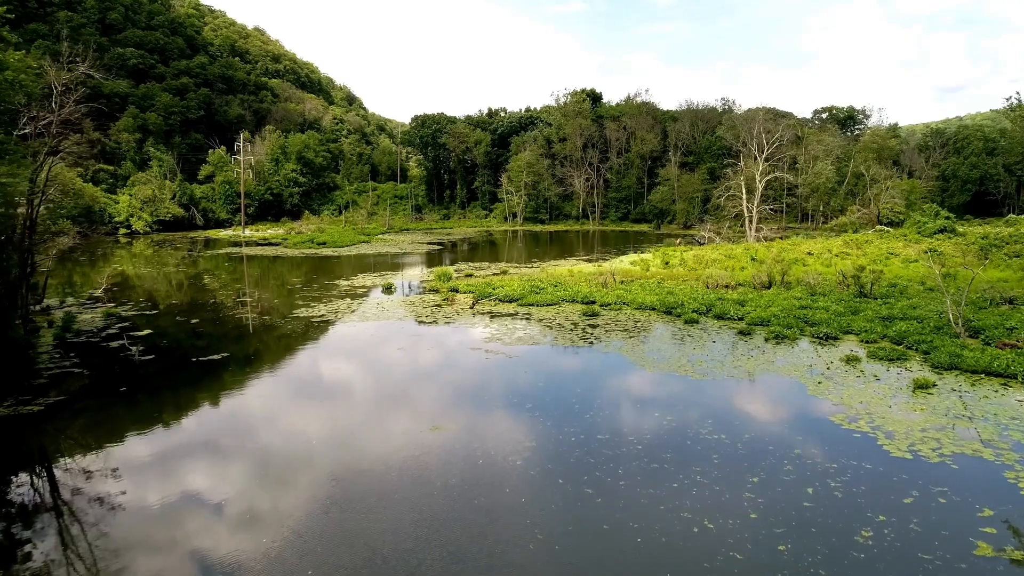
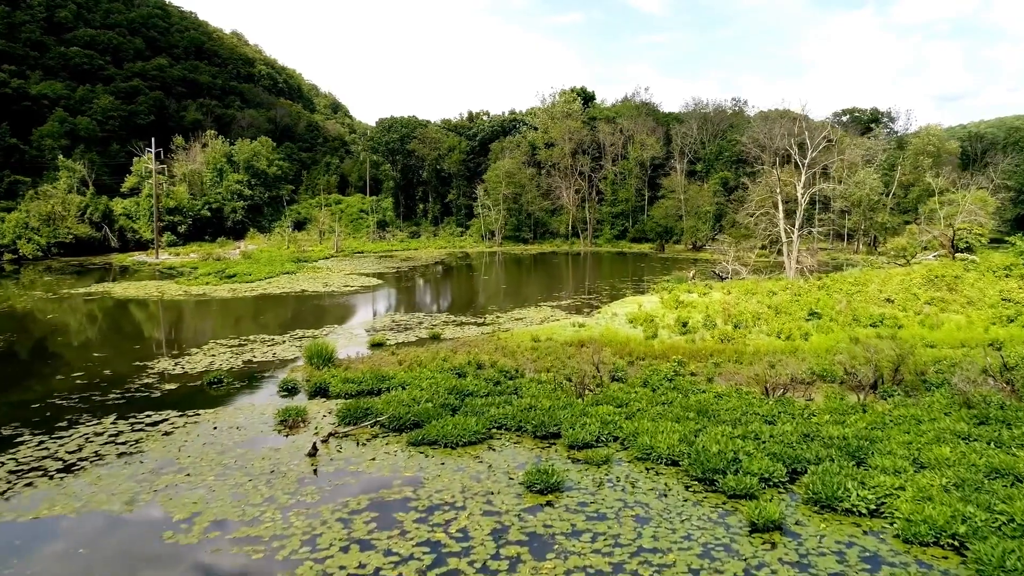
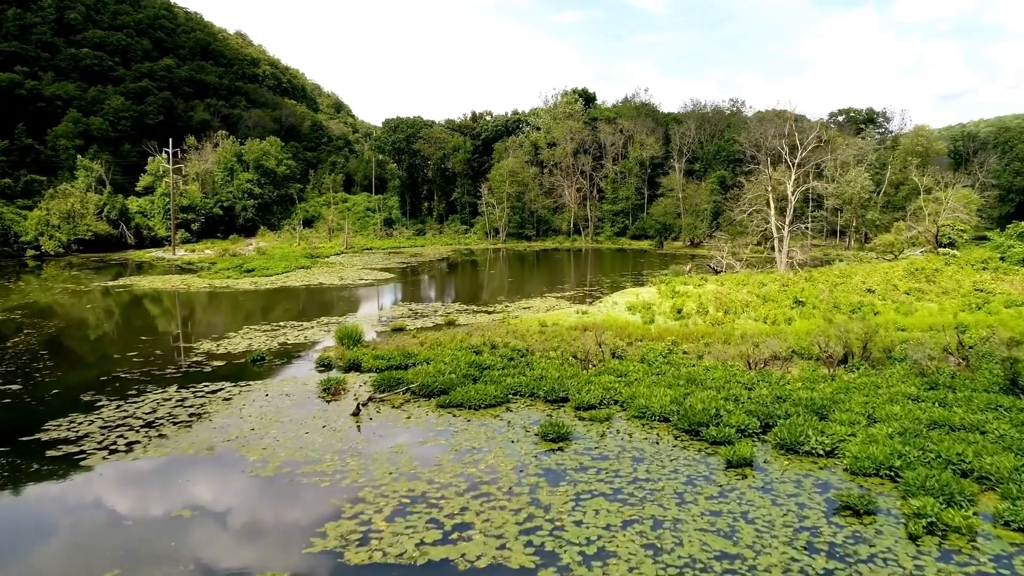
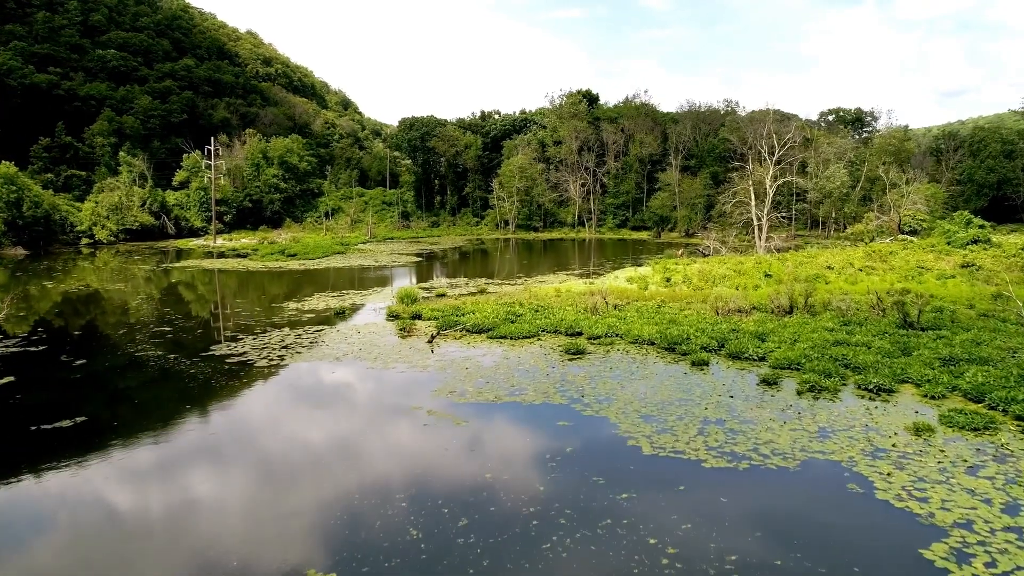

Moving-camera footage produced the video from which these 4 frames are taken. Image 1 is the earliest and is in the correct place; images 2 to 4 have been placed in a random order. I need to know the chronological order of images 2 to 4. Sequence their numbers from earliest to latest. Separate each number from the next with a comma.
4, 3, 2
